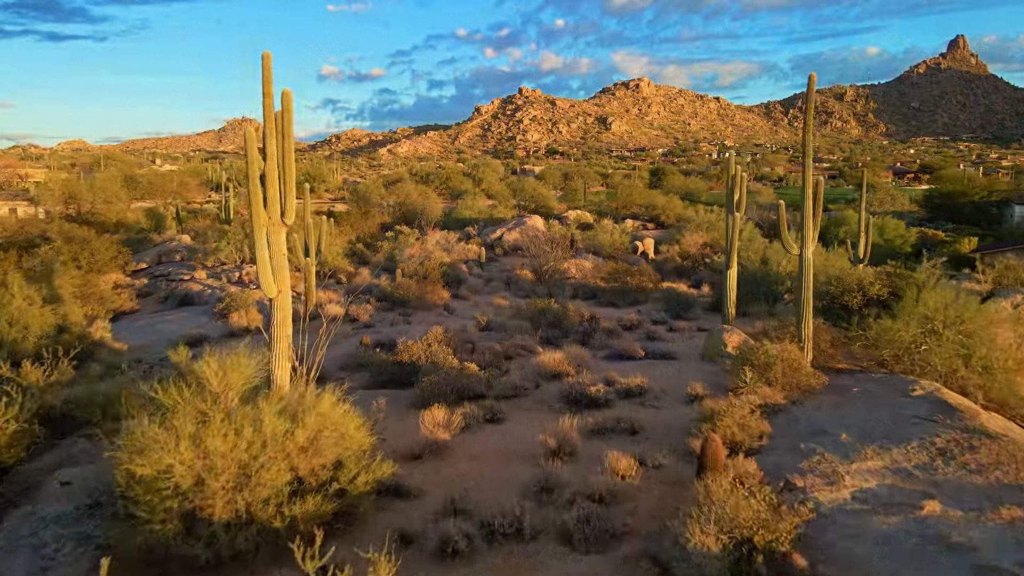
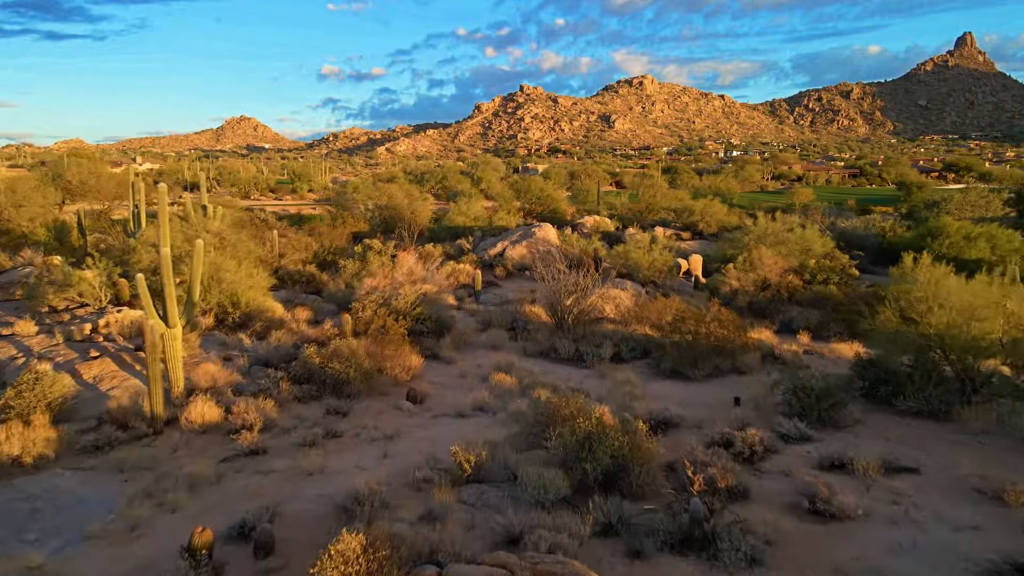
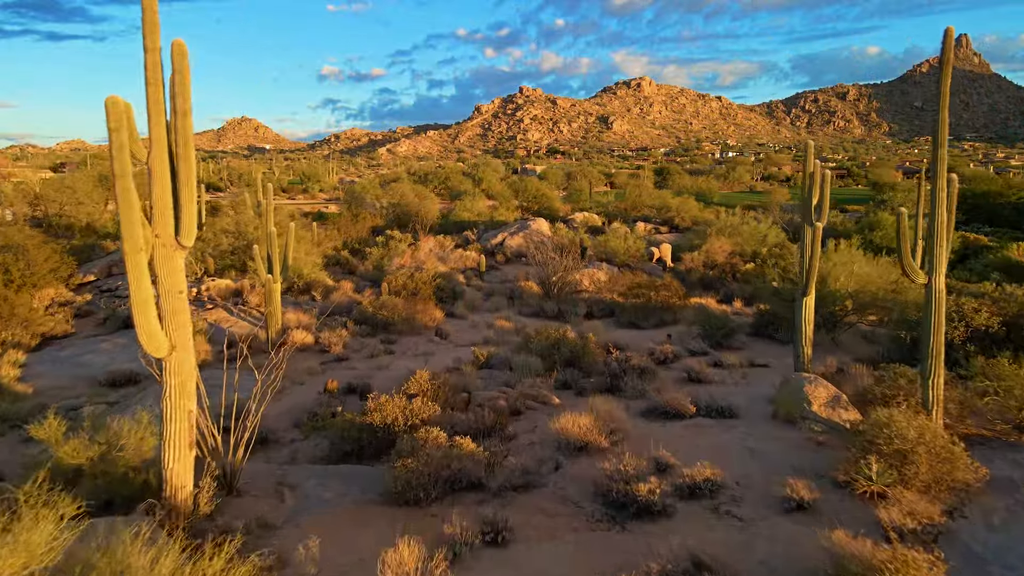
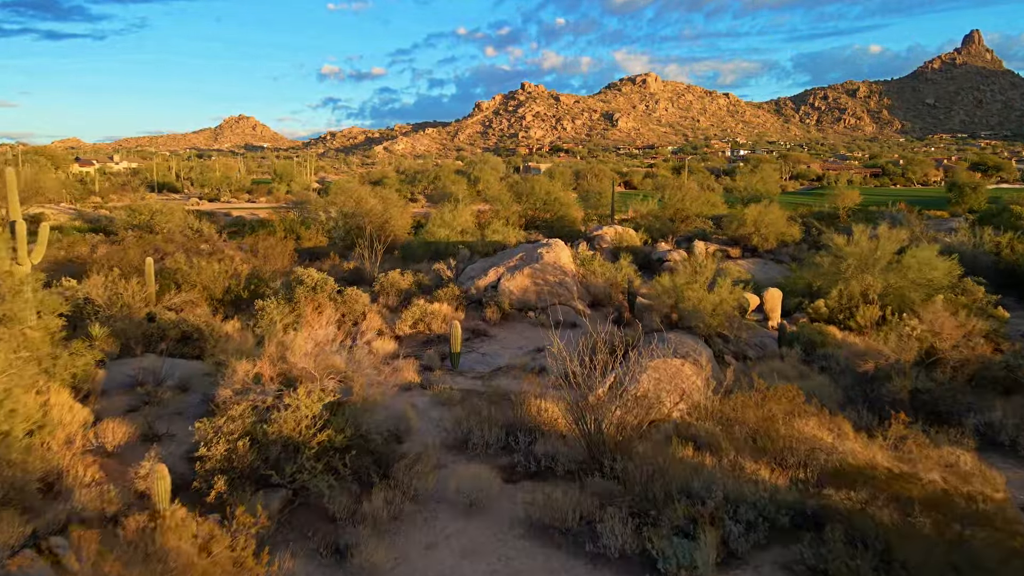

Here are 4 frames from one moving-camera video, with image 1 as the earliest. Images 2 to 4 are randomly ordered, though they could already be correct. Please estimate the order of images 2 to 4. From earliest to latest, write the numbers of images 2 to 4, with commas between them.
3, 2, 4
